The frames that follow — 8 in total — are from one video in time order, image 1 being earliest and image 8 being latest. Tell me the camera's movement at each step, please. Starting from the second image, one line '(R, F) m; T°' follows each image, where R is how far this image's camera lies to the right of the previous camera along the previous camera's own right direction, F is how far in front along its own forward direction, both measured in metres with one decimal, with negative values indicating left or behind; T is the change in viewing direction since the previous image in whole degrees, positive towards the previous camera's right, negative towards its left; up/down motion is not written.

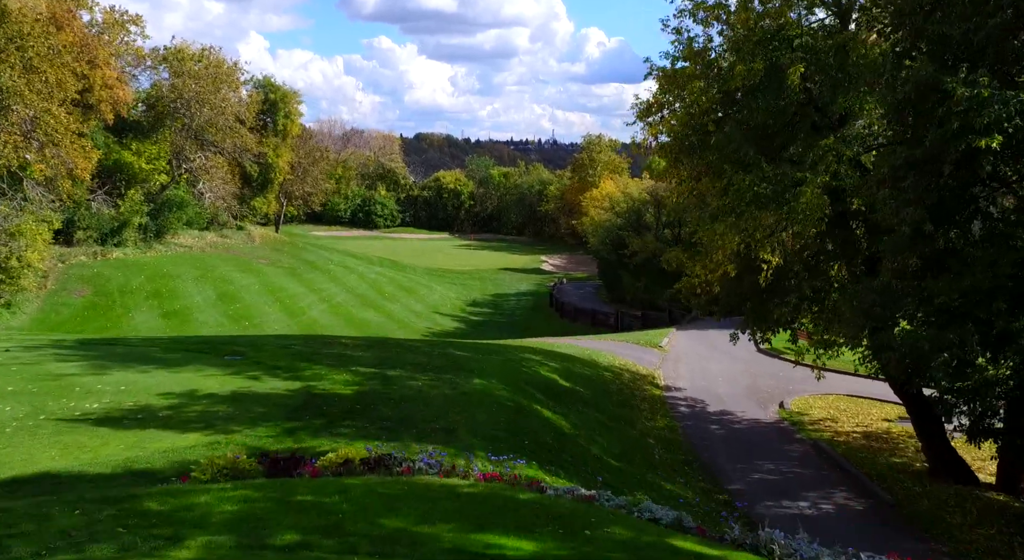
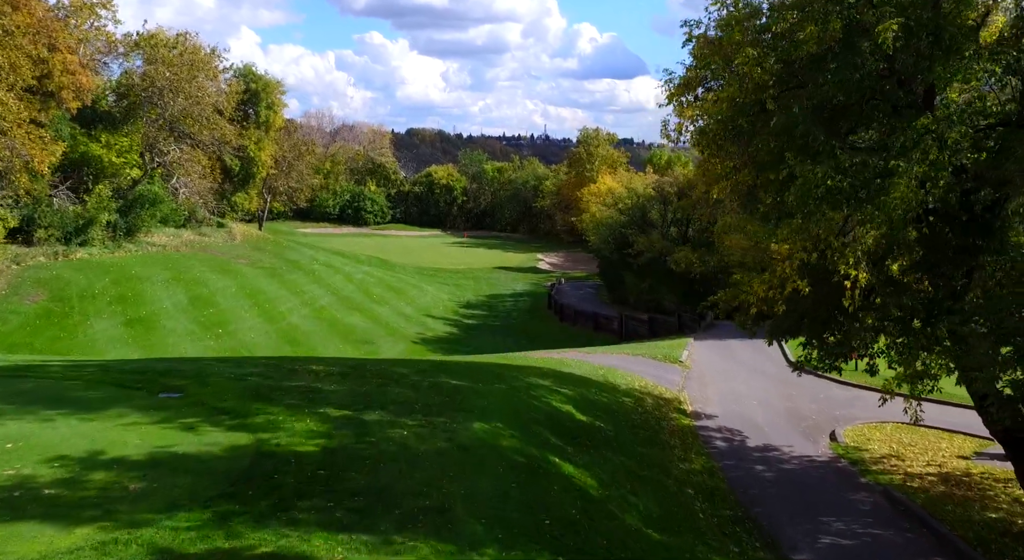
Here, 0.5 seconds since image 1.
(-0.2, +3.1) m; 0°
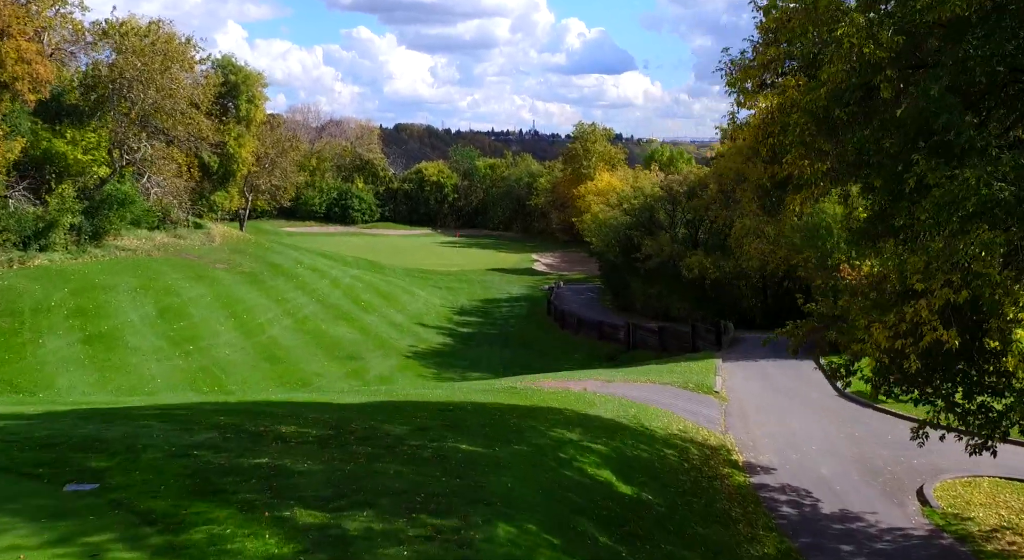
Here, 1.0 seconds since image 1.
(-0.4, +3.2) m; +1°
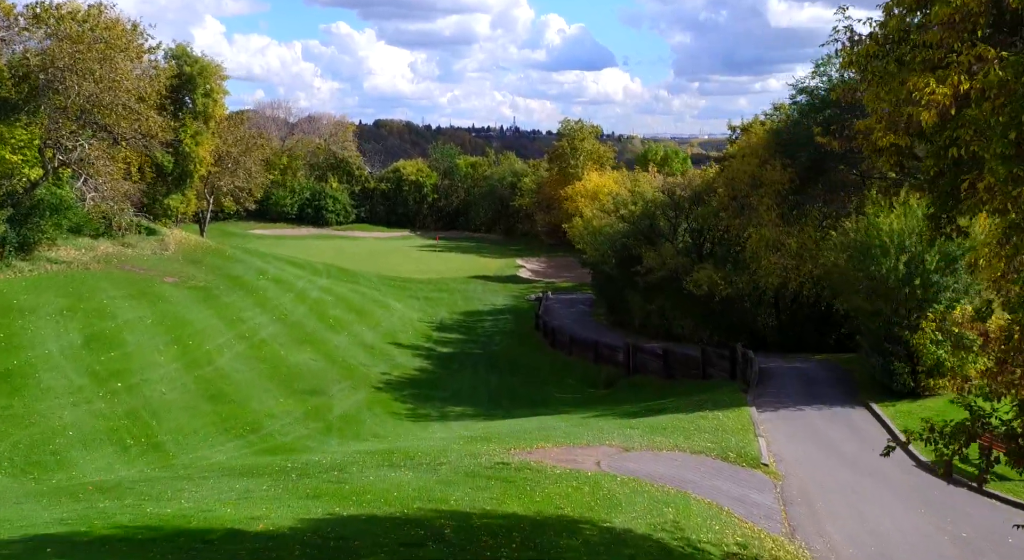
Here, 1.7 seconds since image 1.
(-0.2, +4.6) m; +1°
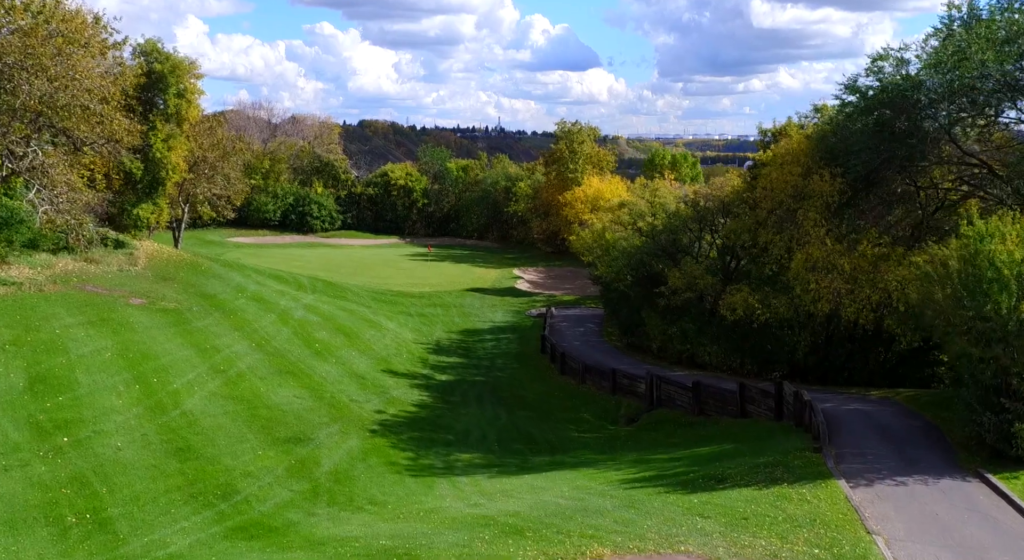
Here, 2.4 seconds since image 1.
(-0.7, +4.1) m; +1°
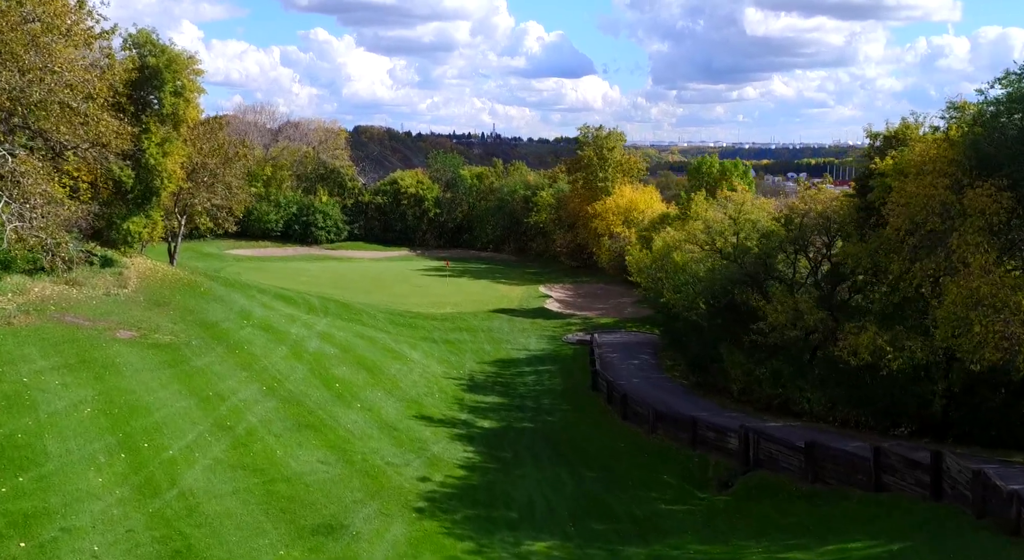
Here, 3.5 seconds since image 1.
(-1.8, +5.7) m; 0°
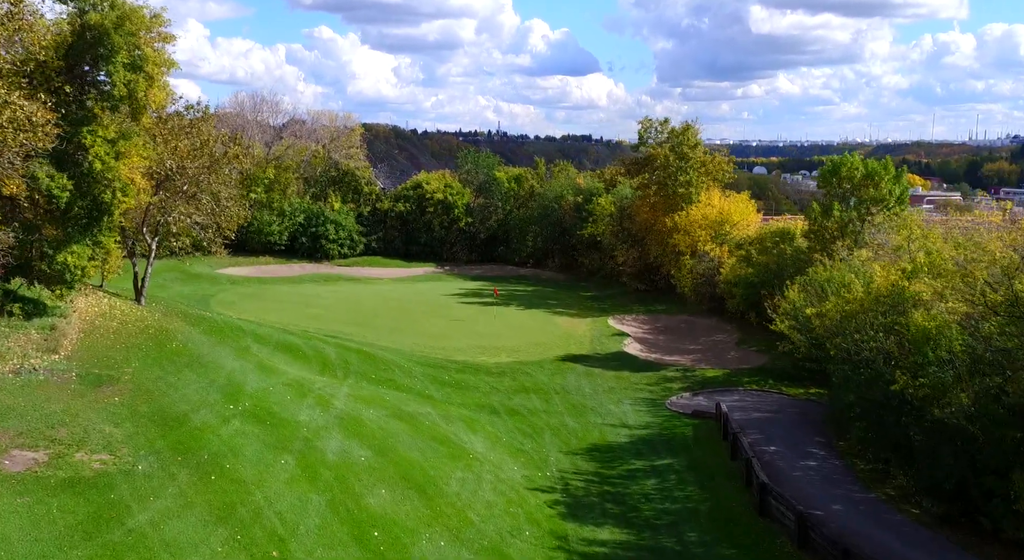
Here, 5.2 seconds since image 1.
(-2.6, +12.8) m; 0°
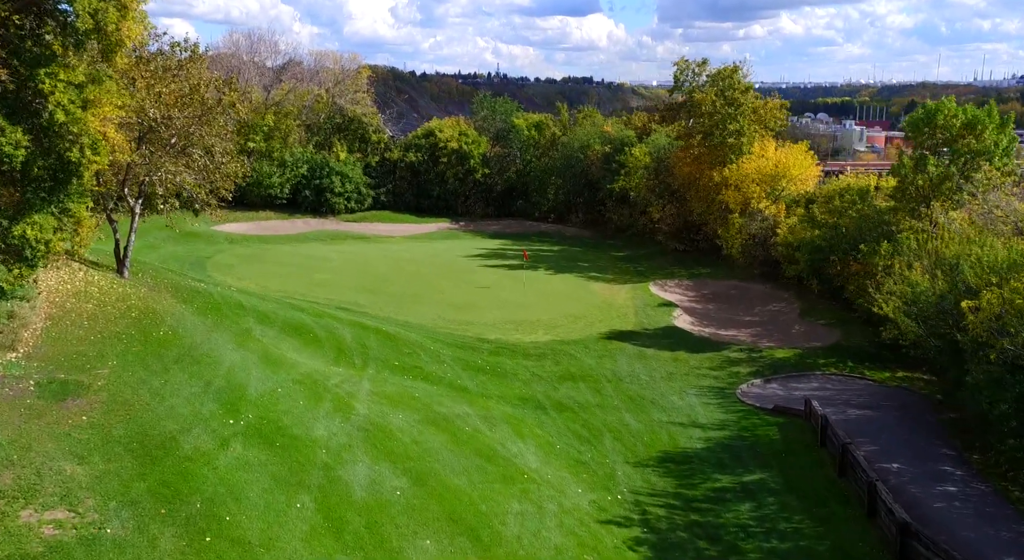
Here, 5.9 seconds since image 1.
(-1.3, +5.3) m; 0°
